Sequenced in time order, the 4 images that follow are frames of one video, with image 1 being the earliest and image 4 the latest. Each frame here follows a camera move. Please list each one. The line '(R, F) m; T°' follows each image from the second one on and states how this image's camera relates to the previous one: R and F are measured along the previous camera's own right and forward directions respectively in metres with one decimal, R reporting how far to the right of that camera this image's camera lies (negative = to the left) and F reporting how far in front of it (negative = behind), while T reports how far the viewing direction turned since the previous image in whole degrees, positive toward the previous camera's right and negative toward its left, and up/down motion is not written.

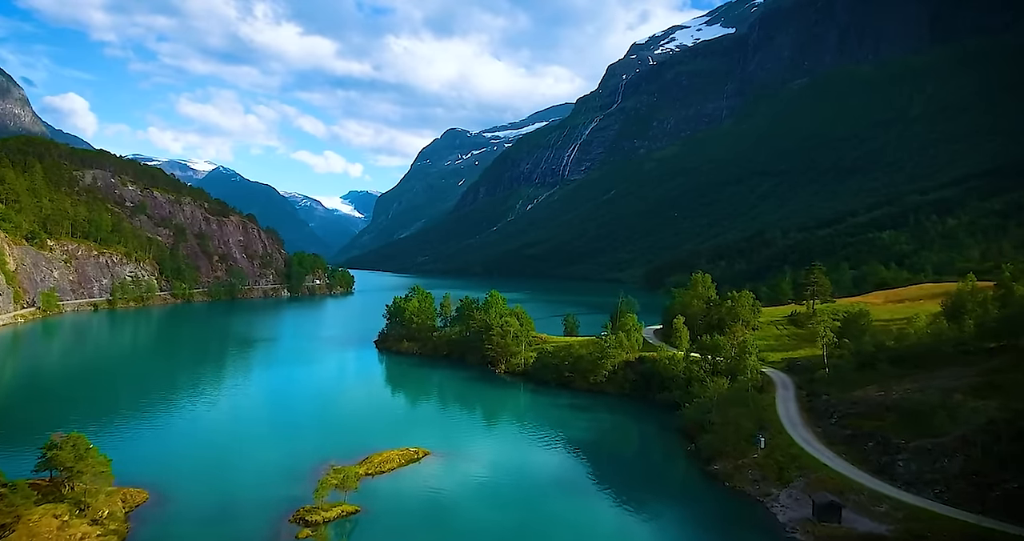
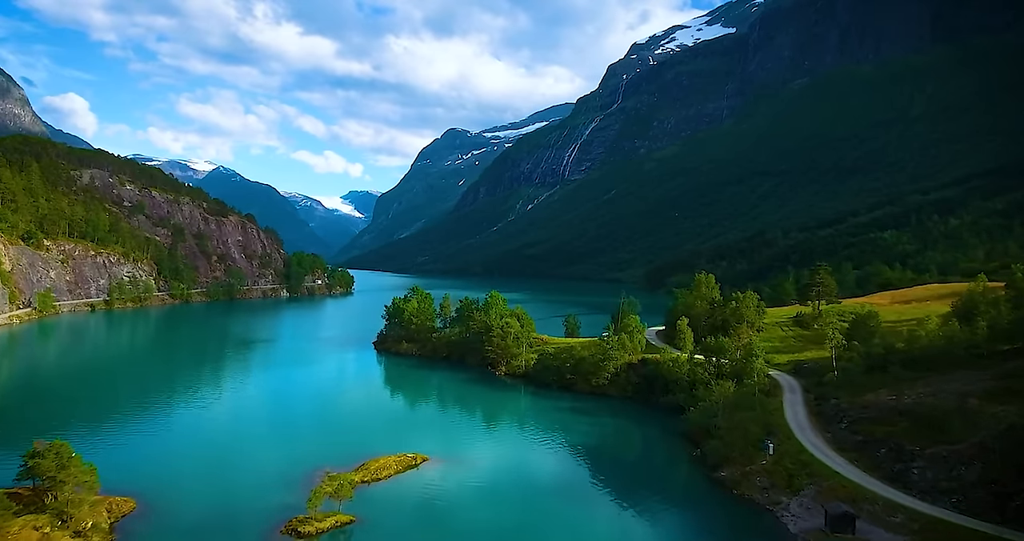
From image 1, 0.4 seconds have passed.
(0.0, +1.3) m; 0°
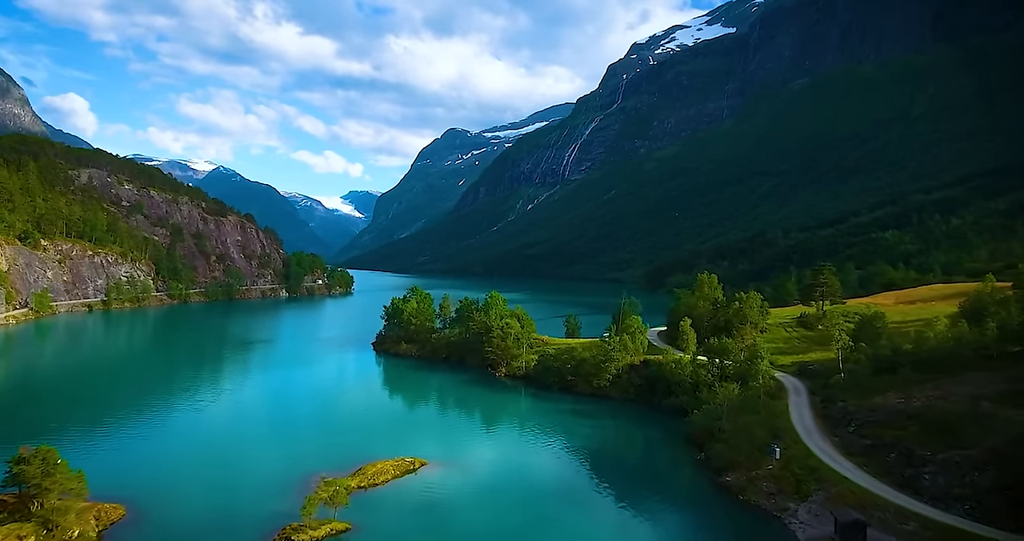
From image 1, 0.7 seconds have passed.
(0.0, +1.0) m; 0°
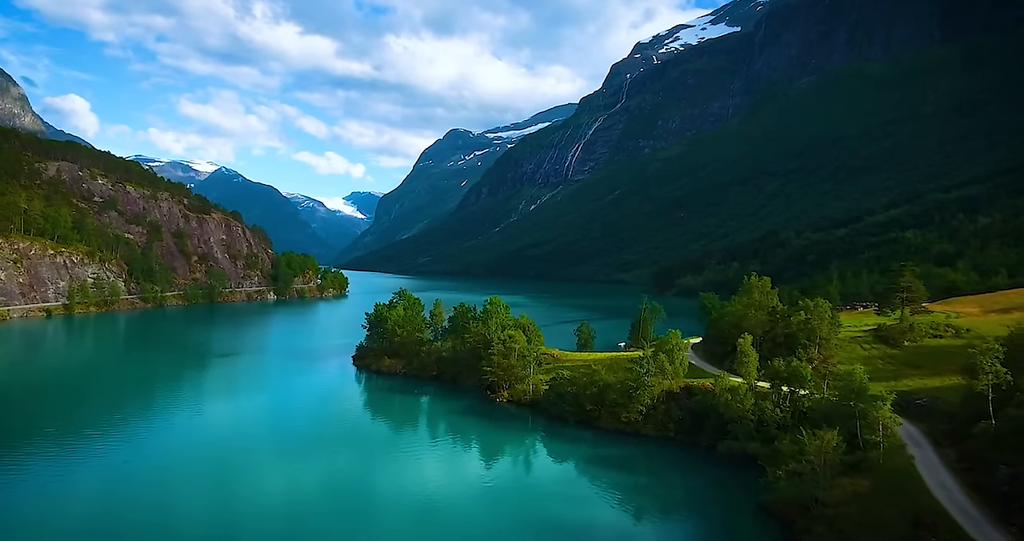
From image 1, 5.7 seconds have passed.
(-0.2, +14.8) m; 0°
